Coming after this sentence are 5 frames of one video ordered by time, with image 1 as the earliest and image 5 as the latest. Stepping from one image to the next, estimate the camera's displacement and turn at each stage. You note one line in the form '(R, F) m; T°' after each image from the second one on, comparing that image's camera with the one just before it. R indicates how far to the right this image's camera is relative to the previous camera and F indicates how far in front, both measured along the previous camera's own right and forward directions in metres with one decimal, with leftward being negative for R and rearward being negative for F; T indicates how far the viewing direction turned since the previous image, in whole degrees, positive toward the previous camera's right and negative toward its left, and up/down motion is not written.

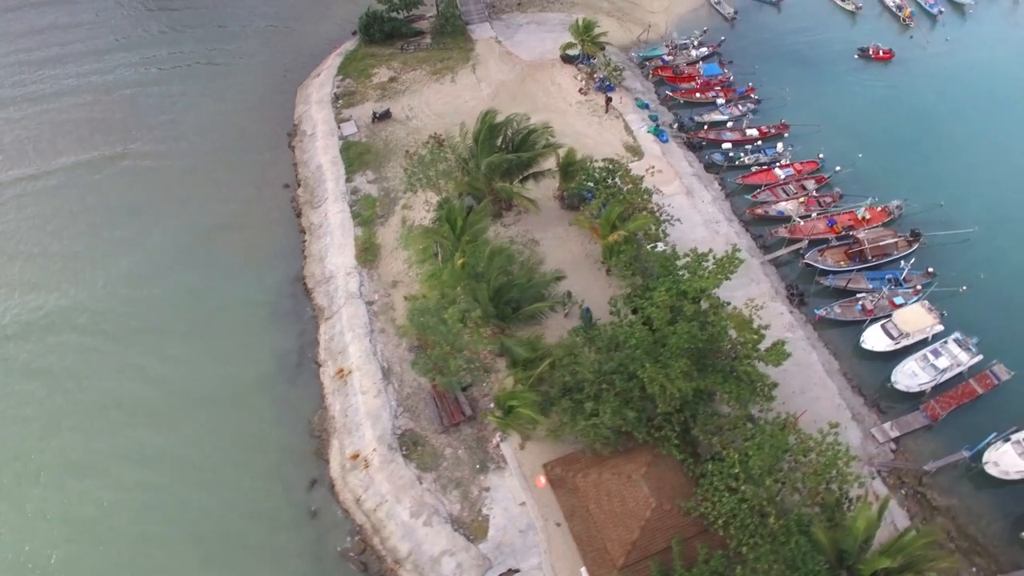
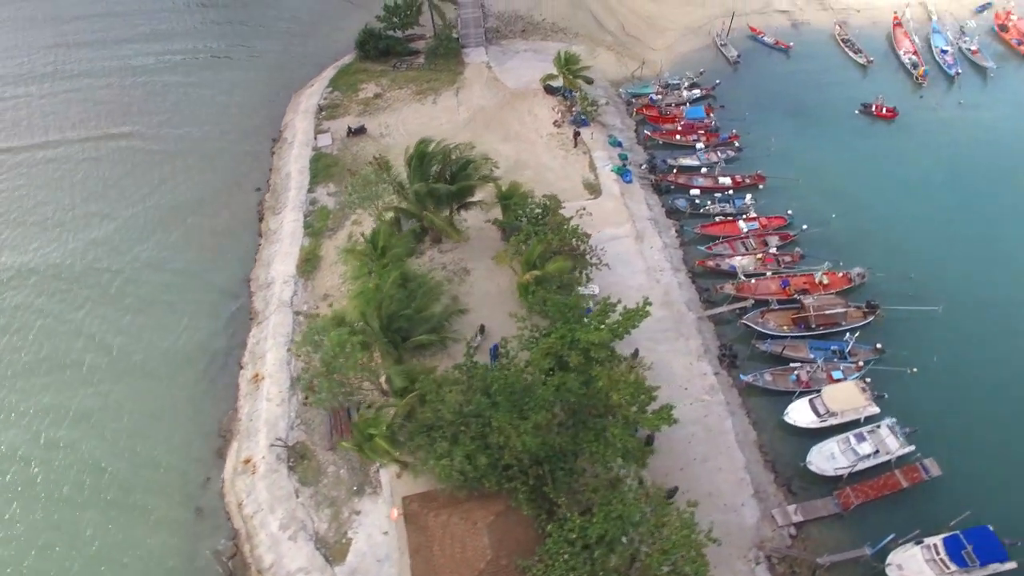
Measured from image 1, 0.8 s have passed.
(+7.8, +0.5) m; -5°
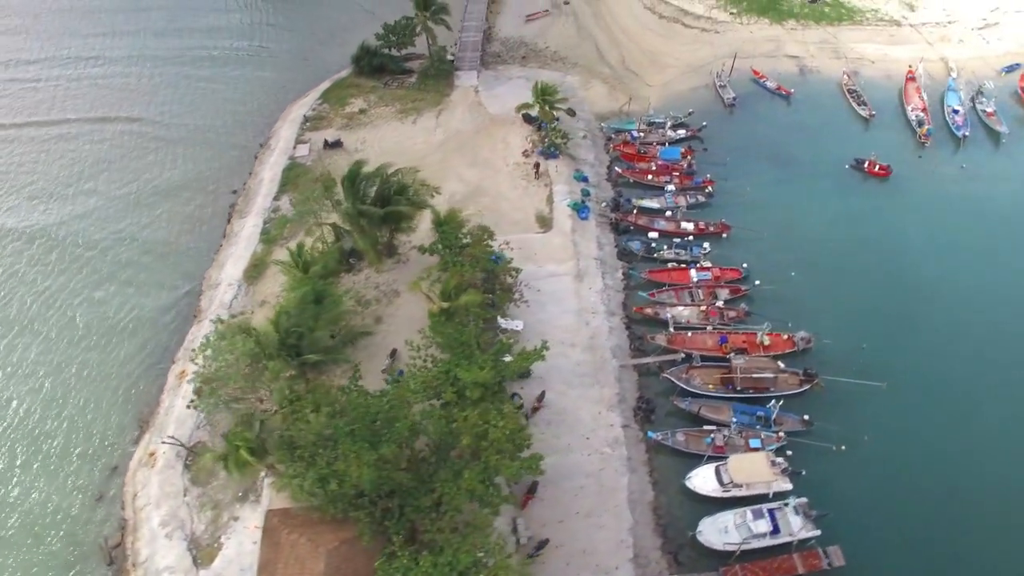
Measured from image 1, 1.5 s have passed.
(+7.8, +0.5) m; -5°
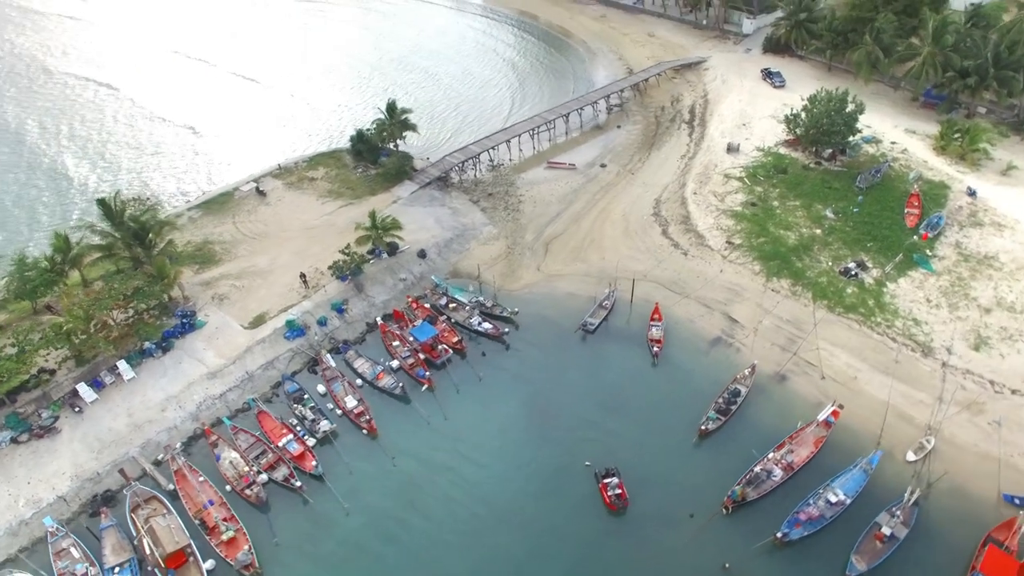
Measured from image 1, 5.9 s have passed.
(+38.7, +12.7) m; -32°
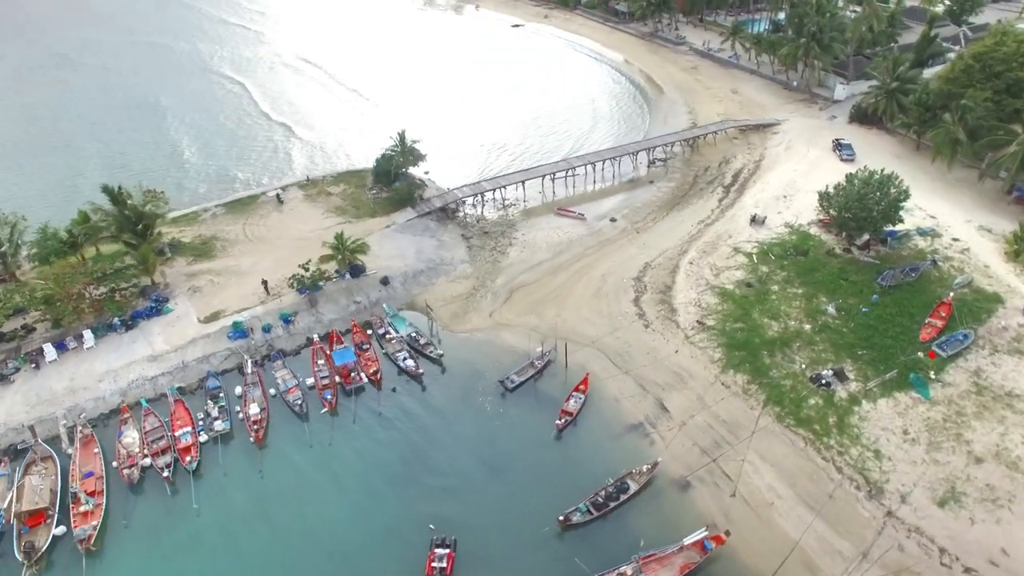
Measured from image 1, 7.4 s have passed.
(+14.2, +2.9) m; -13°
